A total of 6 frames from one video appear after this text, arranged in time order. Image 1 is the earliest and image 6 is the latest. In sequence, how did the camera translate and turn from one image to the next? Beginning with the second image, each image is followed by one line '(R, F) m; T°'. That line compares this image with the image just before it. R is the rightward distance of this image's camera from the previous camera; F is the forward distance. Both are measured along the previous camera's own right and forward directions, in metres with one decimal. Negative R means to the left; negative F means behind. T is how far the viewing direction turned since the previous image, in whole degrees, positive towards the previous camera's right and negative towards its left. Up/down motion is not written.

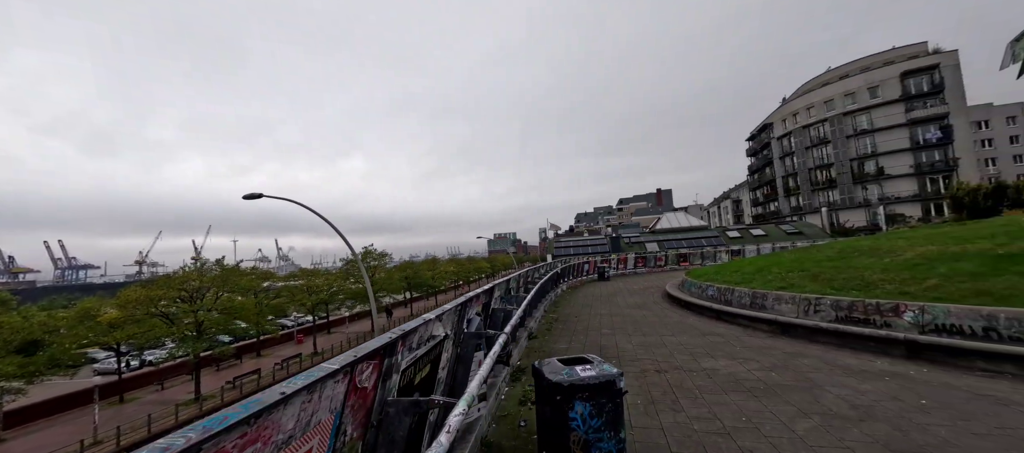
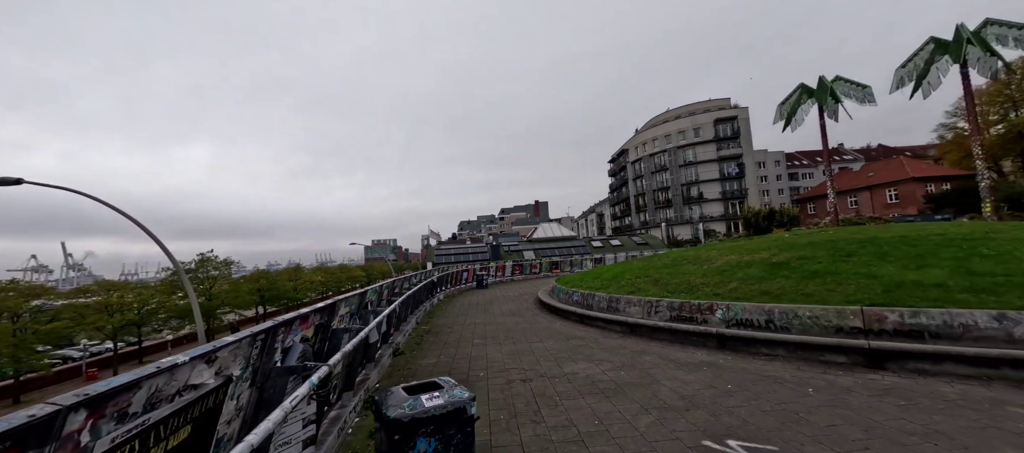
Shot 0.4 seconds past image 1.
(+0.3, +0.3) m; +18°
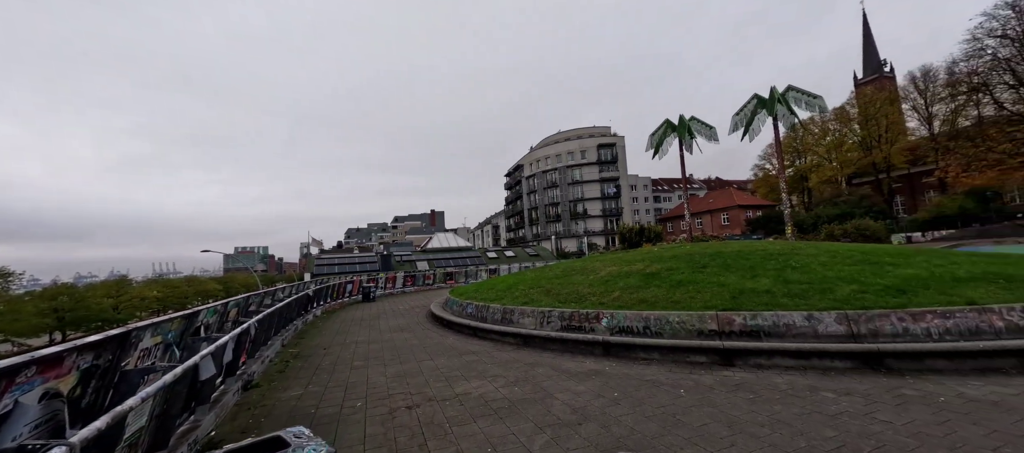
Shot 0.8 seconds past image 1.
(+0.1, +0.4) m; +16°
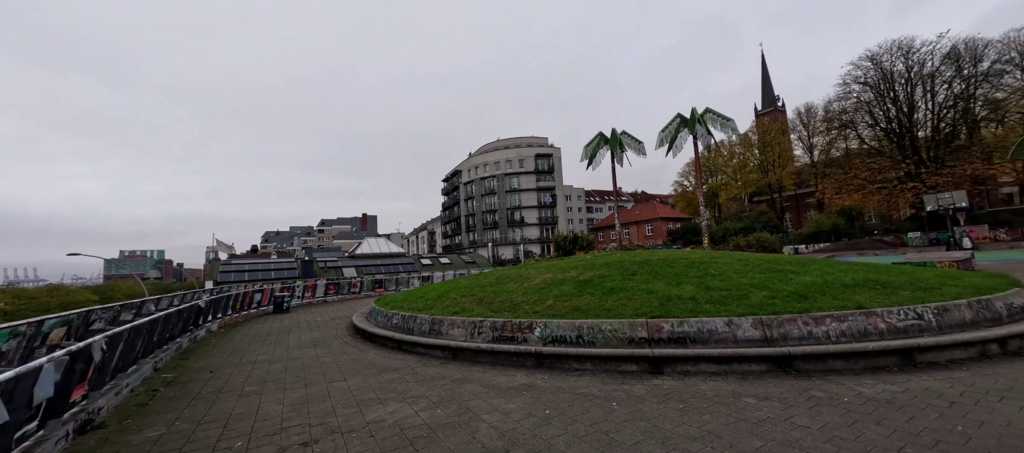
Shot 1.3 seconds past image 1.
(+0.1, +0.5) m; +10°
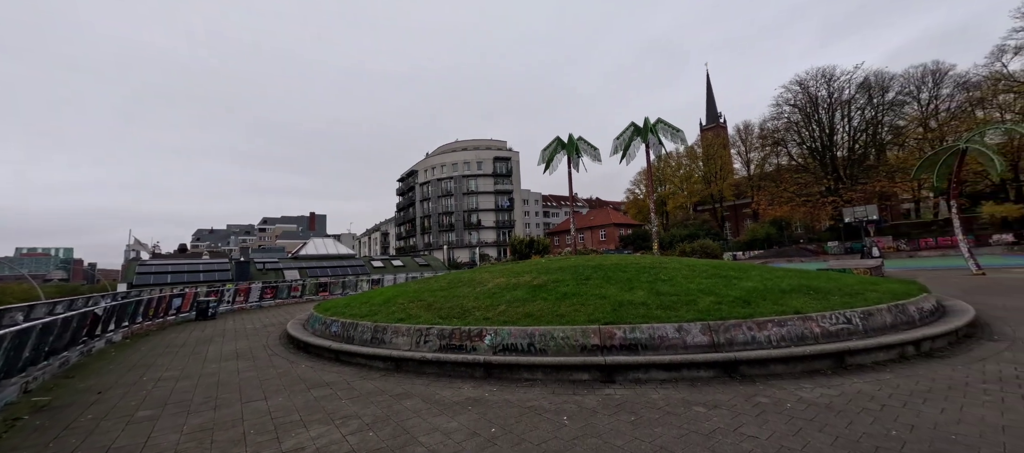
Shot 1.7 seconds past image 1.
(+0.1, +0.4) m; +7°
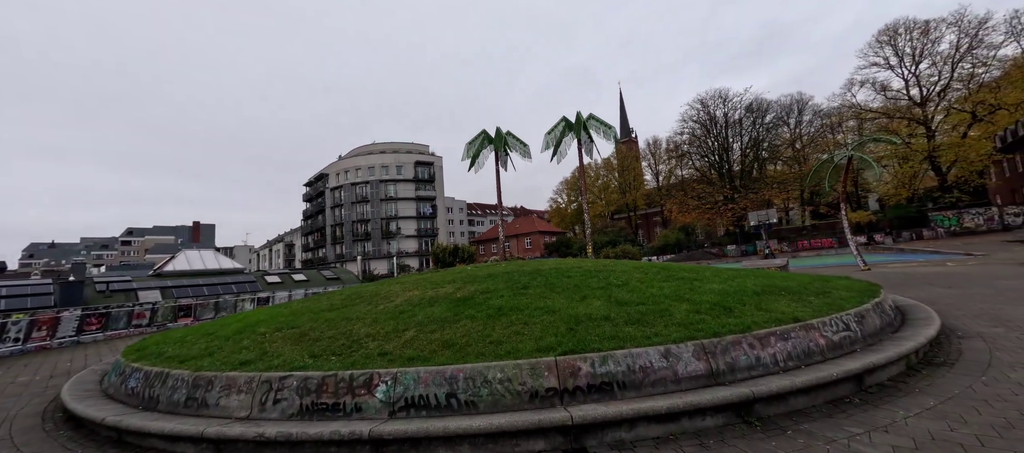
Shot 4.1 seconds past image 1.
(+0.2, +2.3) m; +12°
